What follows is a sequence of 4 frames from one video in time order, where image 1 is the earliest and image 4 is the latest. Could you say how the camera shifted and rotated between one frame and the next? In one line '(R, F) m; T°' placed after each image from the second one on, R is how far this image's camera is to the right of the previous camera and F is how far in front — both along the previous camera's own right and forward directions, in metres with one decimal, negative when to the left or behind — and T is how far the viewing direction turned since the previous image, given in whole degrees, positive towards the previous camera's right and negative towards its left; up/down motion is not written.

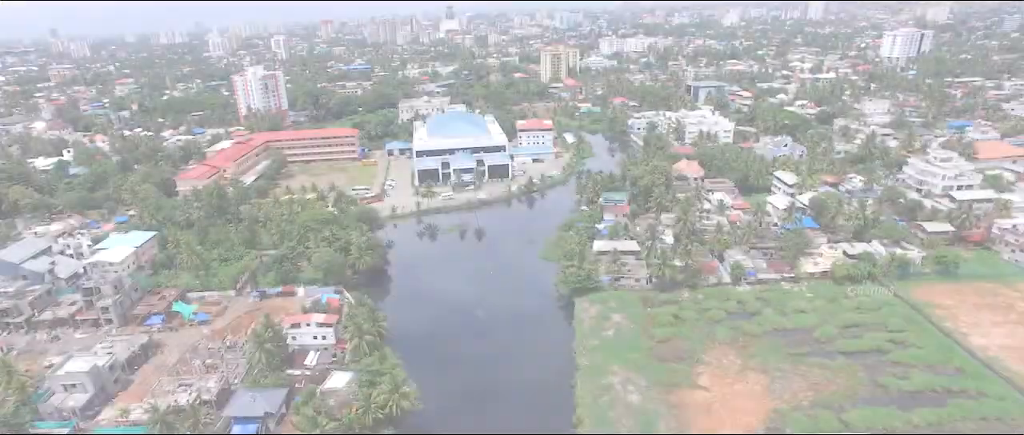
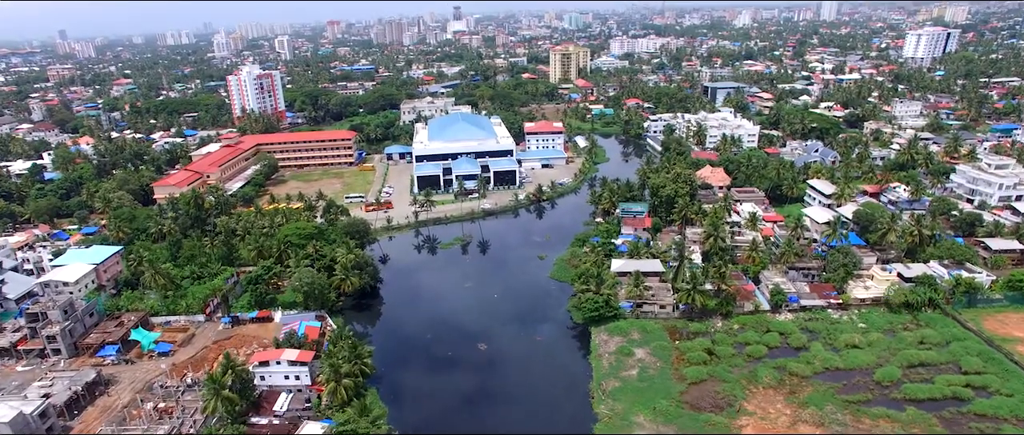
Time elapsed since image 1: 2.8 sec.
(0.0, +3.7) m; -1°
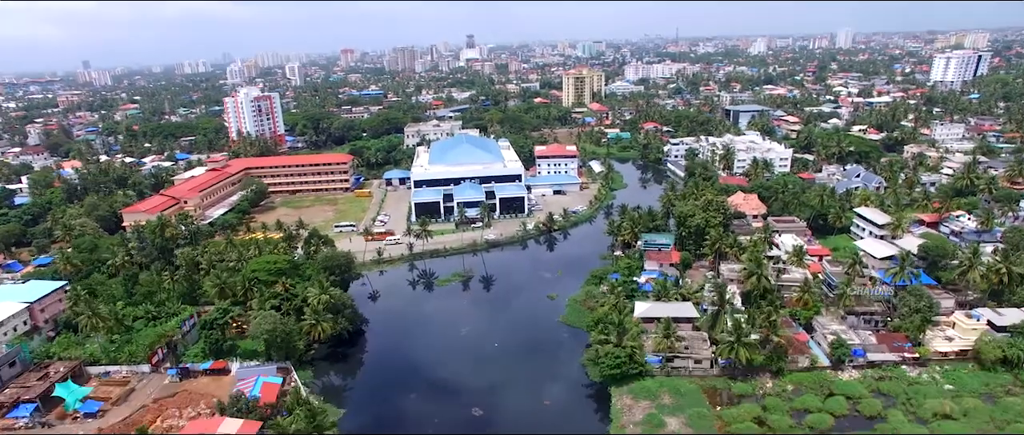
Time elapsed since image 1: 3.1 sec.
(+0.3, +4.3) m; -1°
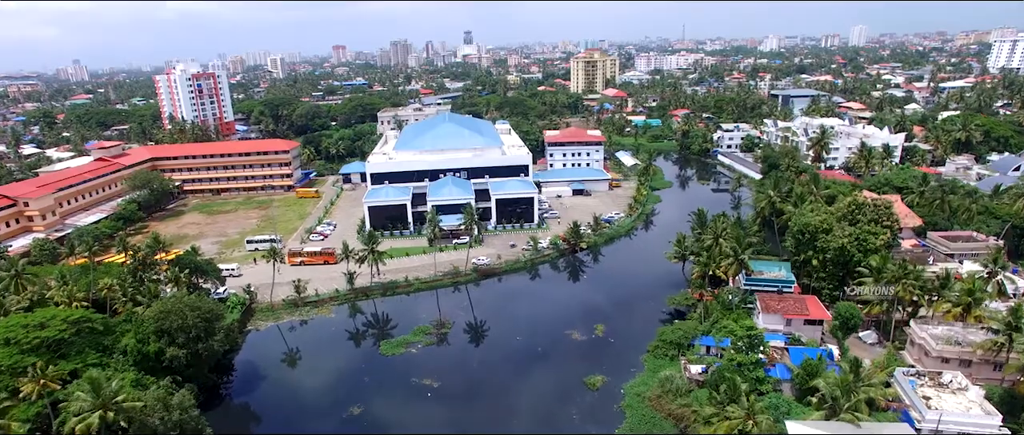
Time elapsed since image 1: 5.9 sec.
(-0.2, +12.8) m; 0°
